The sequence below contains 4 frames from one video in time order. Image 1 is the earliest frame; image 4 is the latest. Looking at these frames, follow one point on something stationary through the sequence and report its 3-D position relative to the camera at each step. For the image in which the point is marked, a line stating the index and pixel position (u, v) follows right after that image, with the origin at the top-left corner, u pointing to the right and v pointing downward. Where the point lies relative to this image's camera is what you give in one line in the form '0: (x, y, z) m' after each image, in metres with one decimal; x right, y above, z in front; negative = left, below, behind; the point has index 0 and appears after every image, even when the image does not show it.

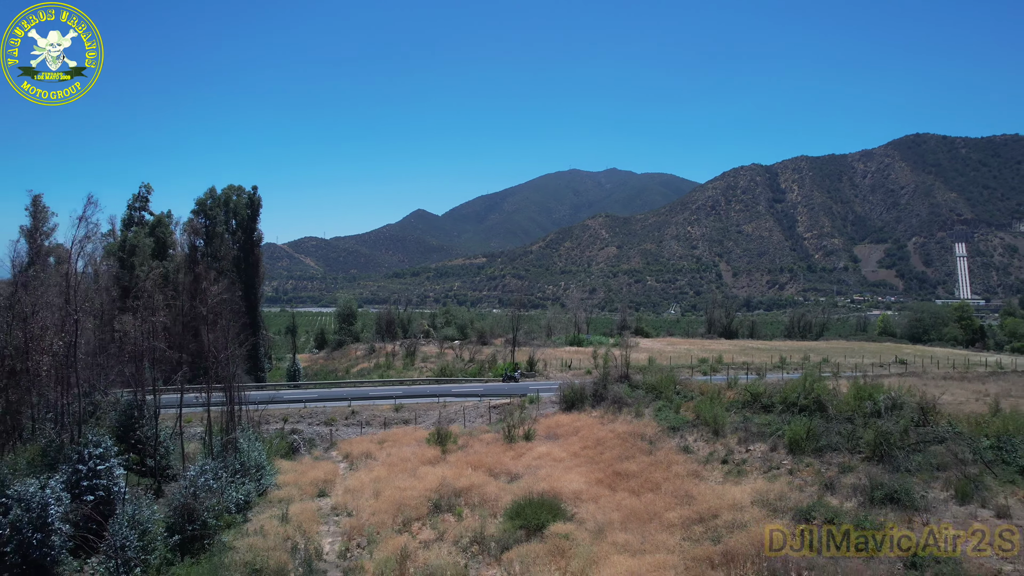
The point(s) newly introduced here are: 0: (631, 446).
0: (+3.4, -4.5, +15.4) m
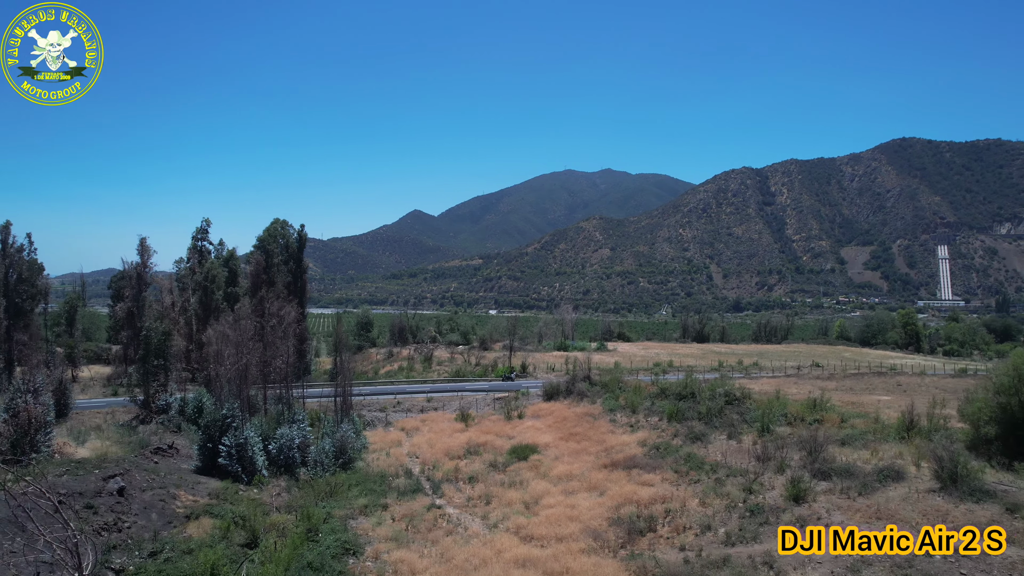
0: (+3.3, -6.2, +25.6) m
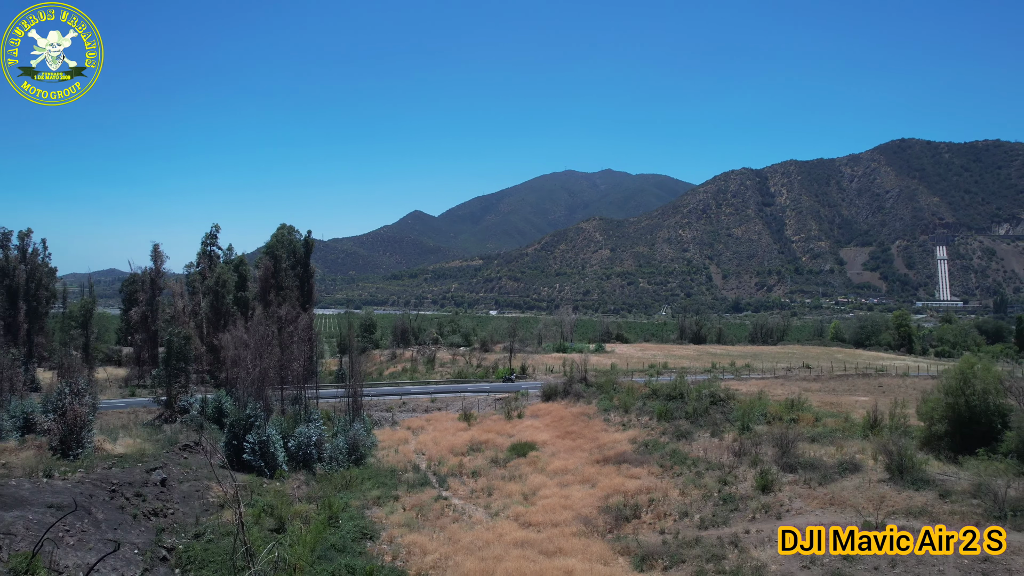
0: (+3.3, -6.6, +27.3) m
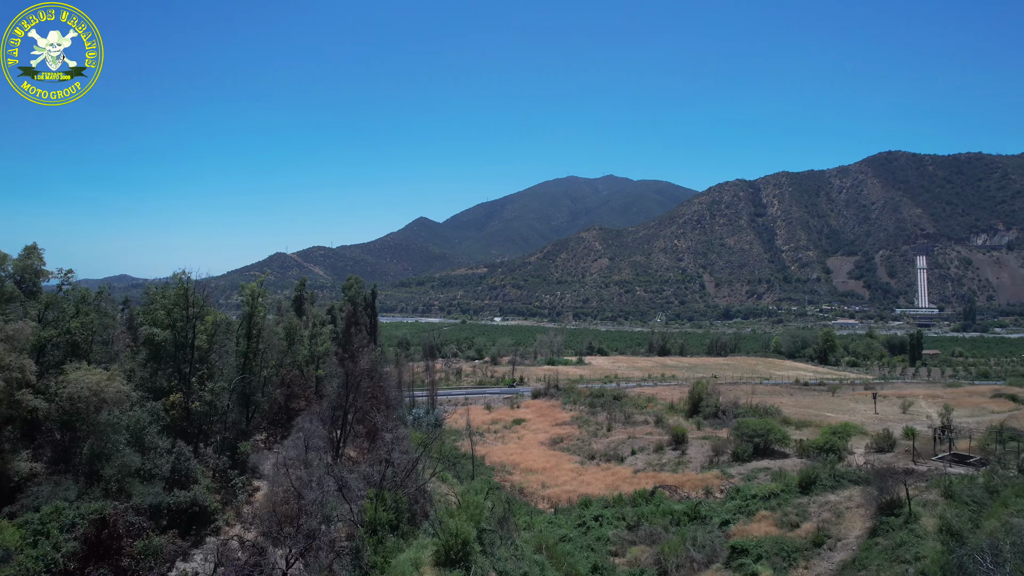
0: (+3.5, -11.2, +50.8) m
